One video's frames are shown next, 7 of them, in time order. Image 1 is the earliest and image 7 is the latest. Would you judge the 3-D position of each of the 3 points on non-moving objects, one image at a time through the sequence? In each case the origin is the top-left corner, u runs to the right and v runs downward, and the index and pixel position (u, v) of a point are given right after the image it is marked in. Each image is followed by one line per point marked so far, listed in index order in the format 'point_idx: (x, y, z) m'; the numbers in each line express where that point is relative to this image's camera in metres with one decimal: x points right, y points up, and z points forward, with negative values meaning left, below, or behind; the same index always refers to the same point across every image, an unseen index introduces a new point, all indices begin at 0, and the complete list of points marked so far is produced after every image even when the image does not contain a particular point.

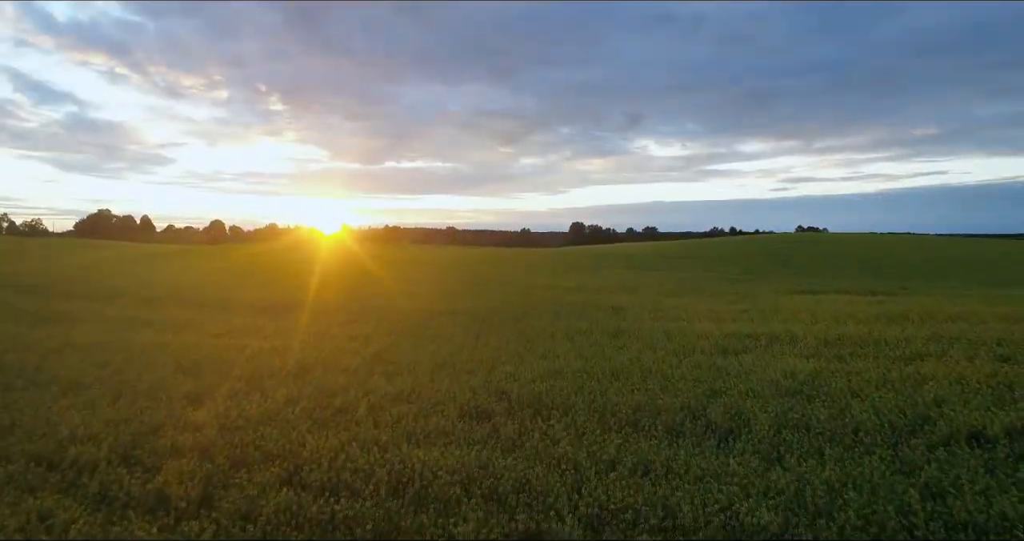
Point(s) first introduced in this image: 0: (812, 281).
0: (+7.2, -0.3, +17.0) m
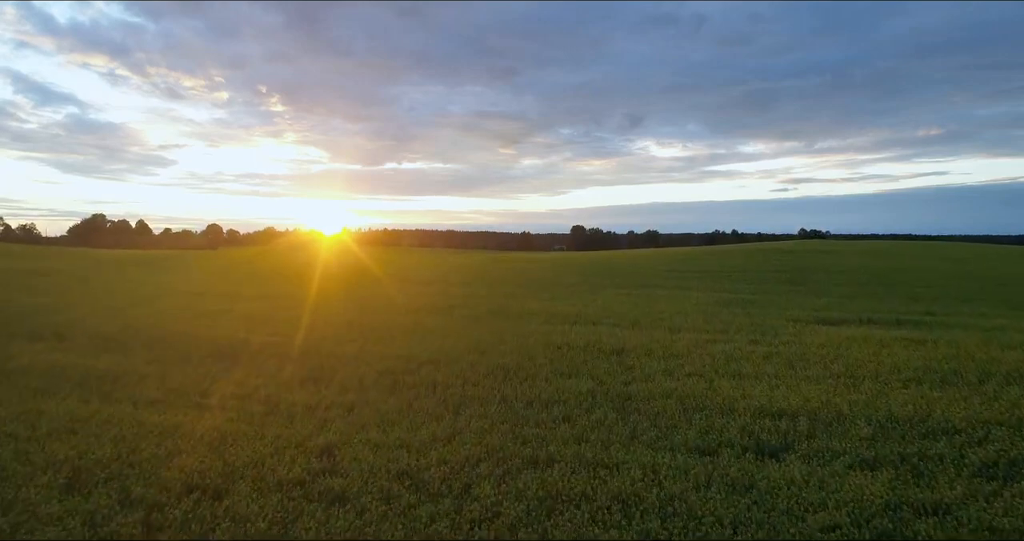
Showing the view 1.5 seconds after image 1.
0: (+7.1, -0.8, +15.9) m
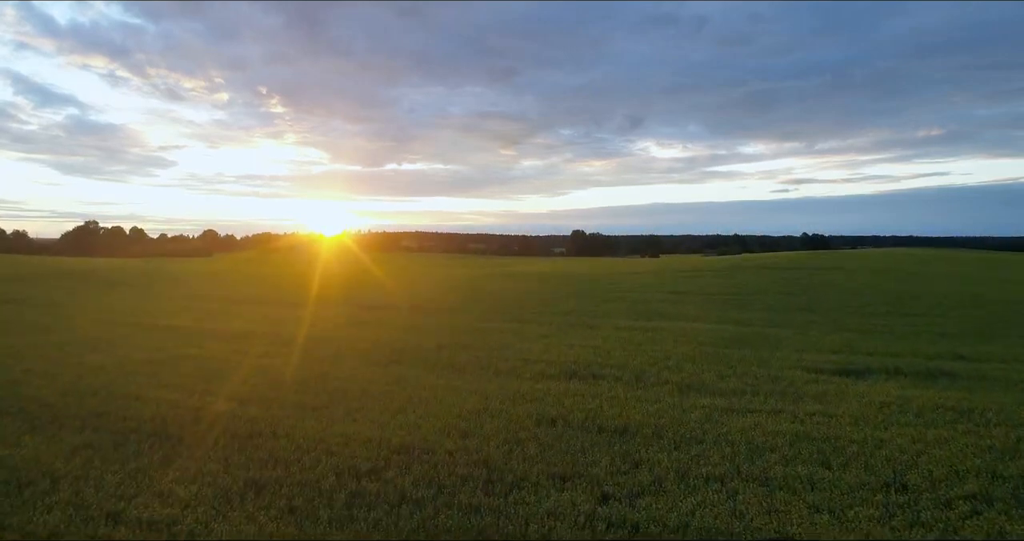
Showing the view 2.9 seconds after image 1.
0: (+6.9, -1.5, +14.8) m
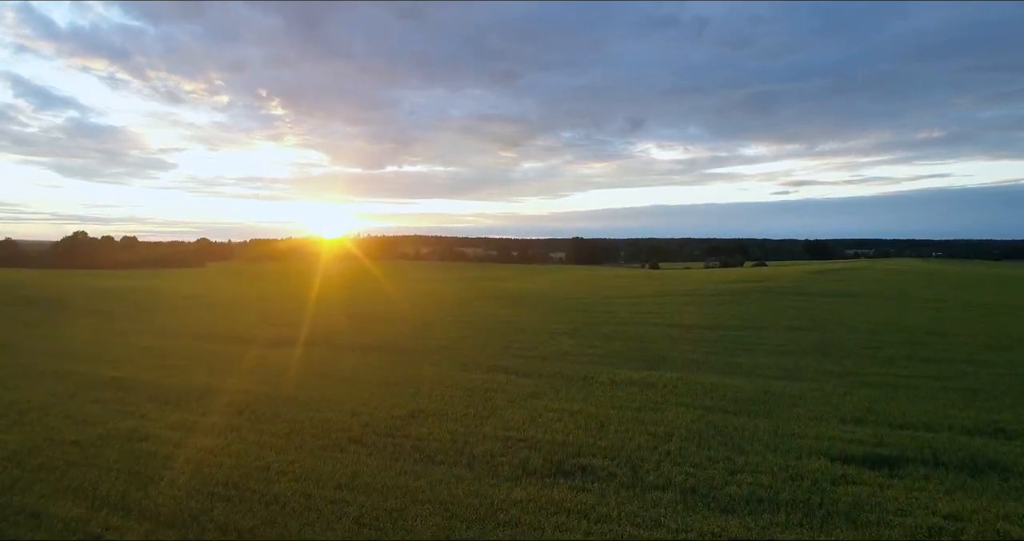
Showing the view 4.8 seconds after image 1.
0: (+6.6, -2.6, +13.1) m
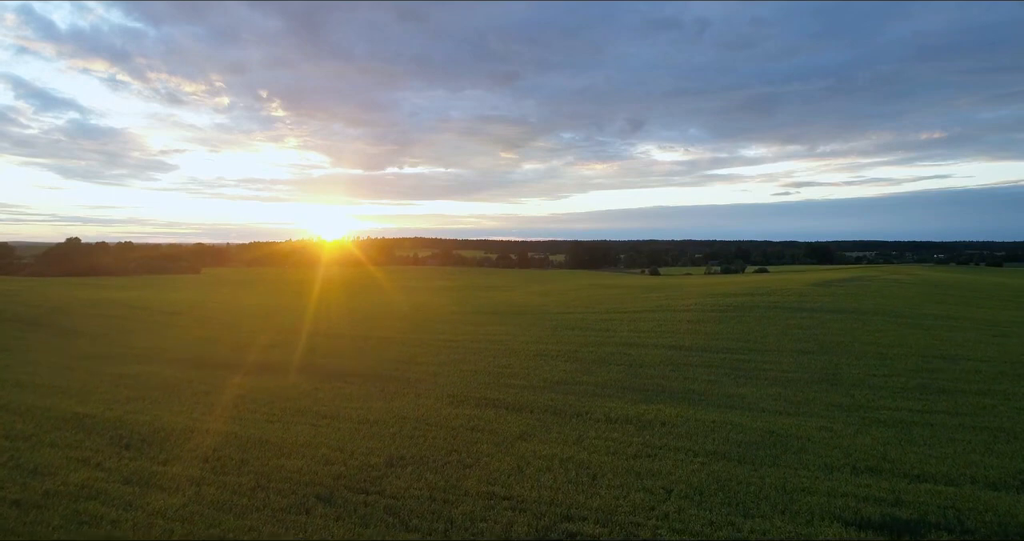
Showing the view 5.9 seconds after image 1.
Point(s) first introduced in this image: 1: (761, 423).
0: (+6.4, -3.2, +12.2) m
1: (+5.0, -3.1, +14.1) m
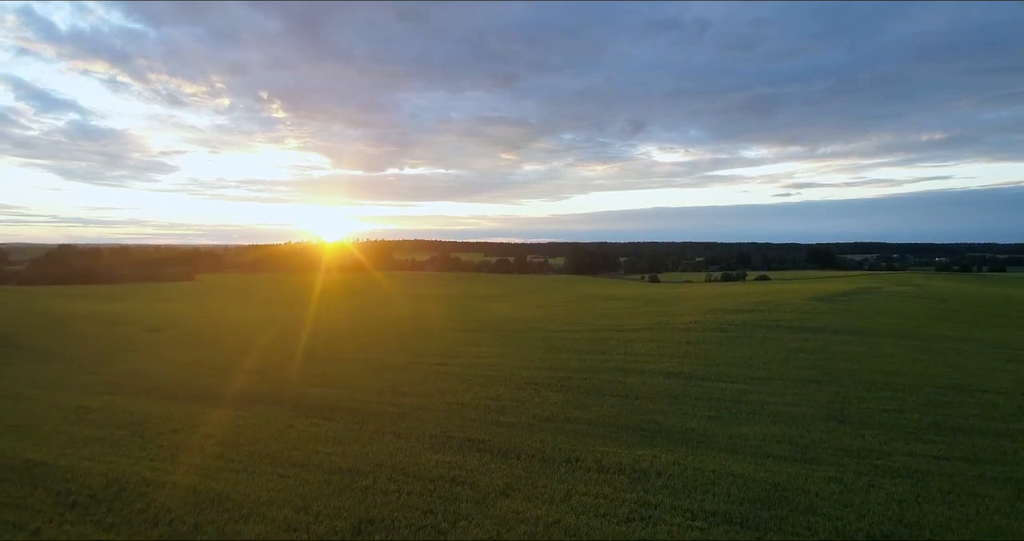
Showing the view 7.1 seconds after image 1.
0: (+6.1, -3.9, +11.1) m
1: (+4.7, -3.8, +13.1) m
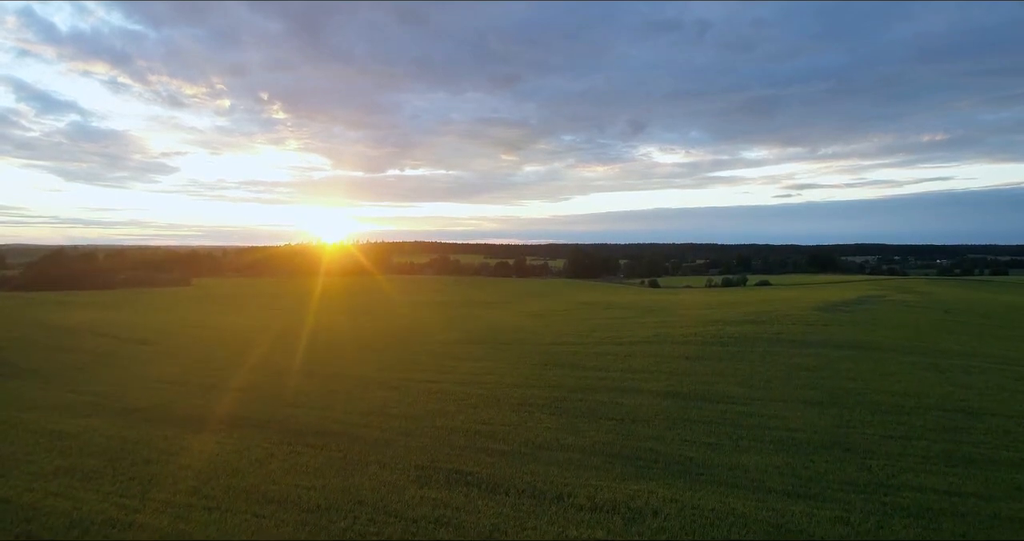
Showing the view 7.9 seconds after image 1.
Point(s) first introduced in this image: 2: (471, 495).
0: (+5.9, -4.4, +10.4) m
1: (+4.5, -4.3, +12.3) m
2: (-0.8, -4.2, +13.3) m
